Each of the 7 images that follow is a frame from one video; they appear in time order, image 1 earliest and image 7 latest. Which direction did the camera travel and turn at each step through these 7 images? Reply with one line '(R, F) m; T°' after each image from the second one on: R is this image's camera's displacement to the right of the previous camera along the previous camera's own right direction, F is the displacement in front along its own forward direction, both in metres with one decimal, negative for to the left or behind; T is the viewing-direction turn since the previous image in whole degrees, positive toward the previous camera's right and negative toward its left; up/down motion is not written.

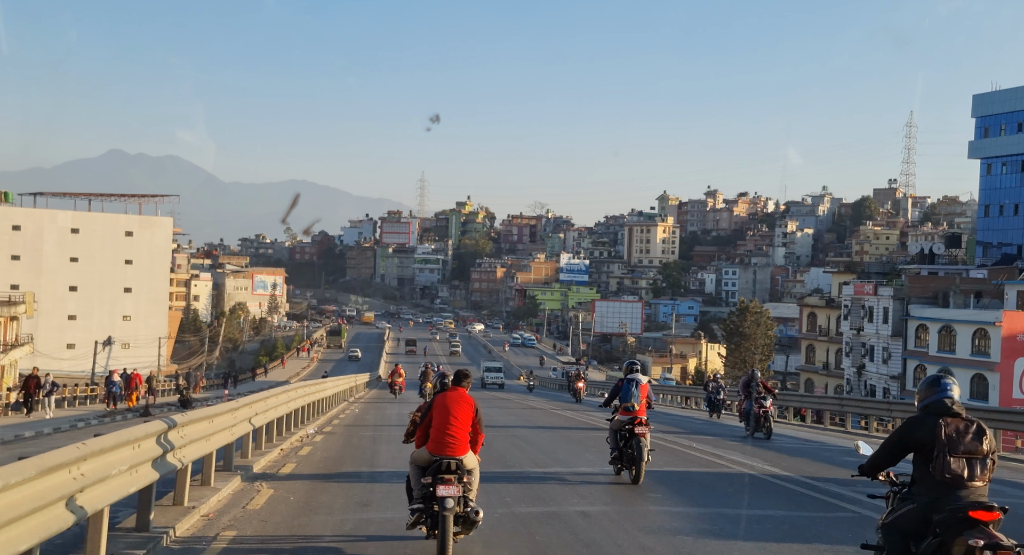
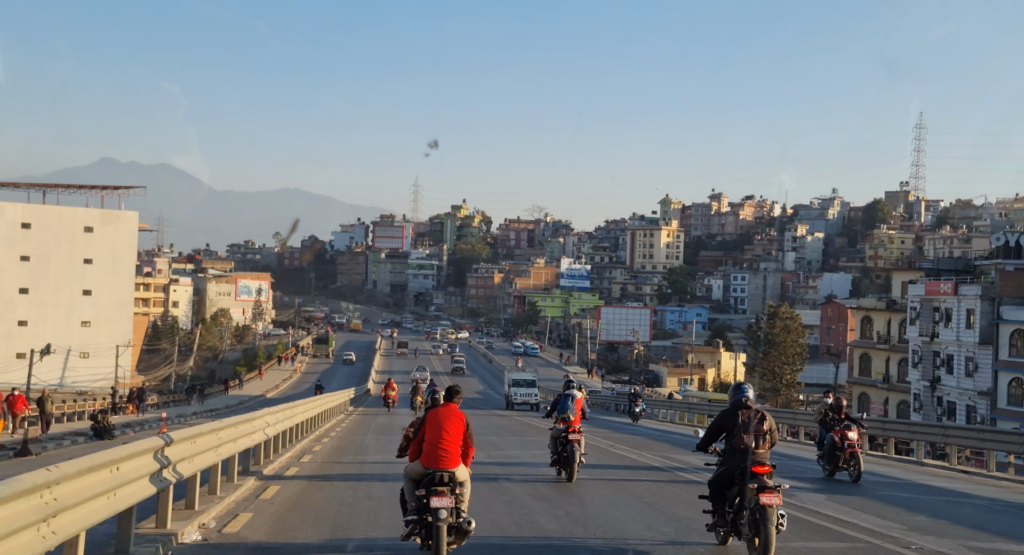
(-0.7, +8.3) m; 0°
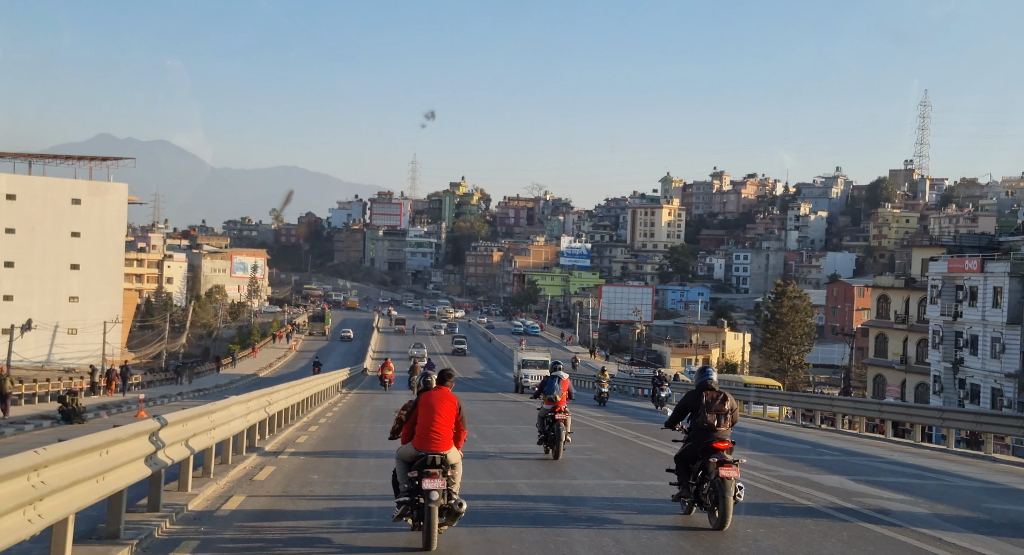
(-0.2, +2.2) m; 0°
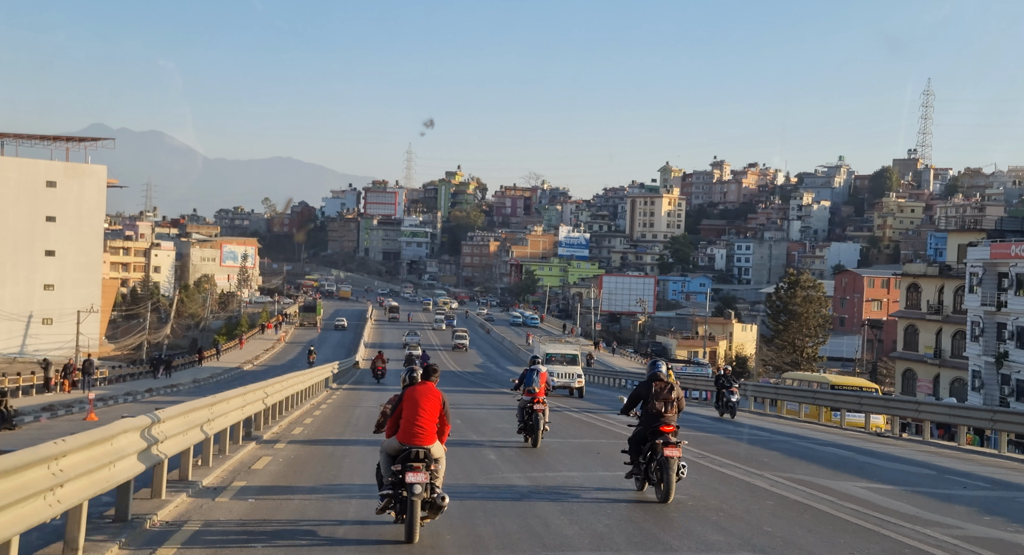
(-0.3, +3.7) m; 0°
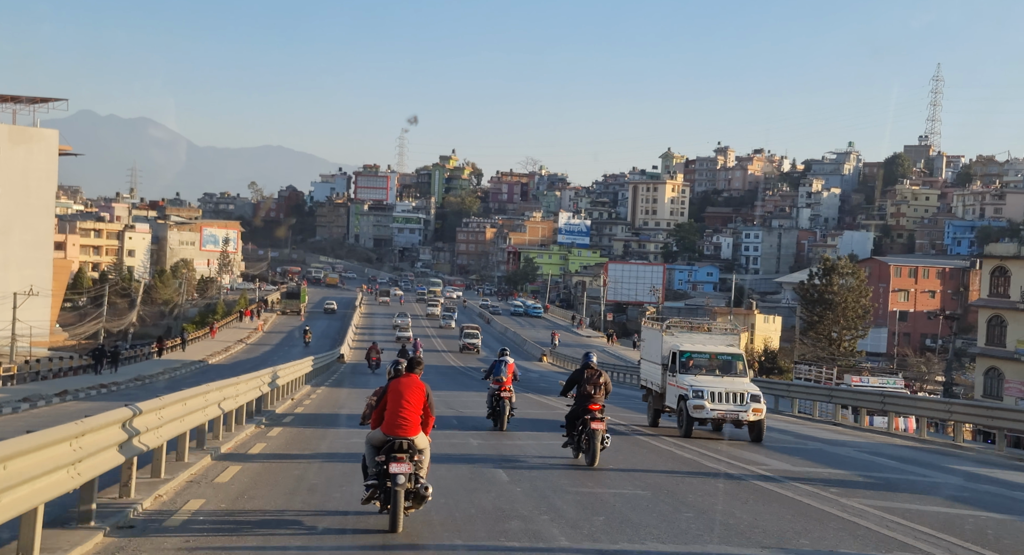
(-0.7, +7.7) m; 0°
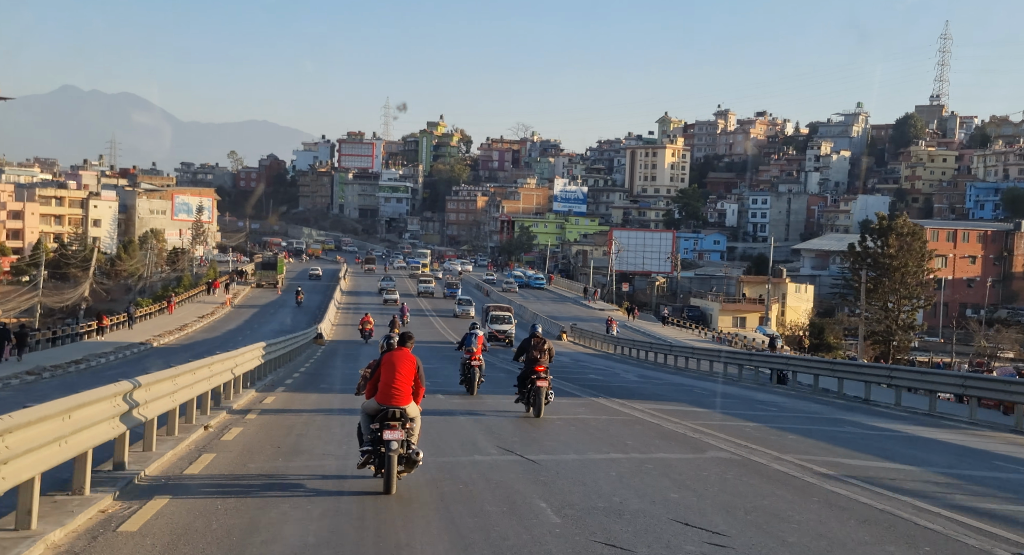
(-0.9, +8.8) m; +1°
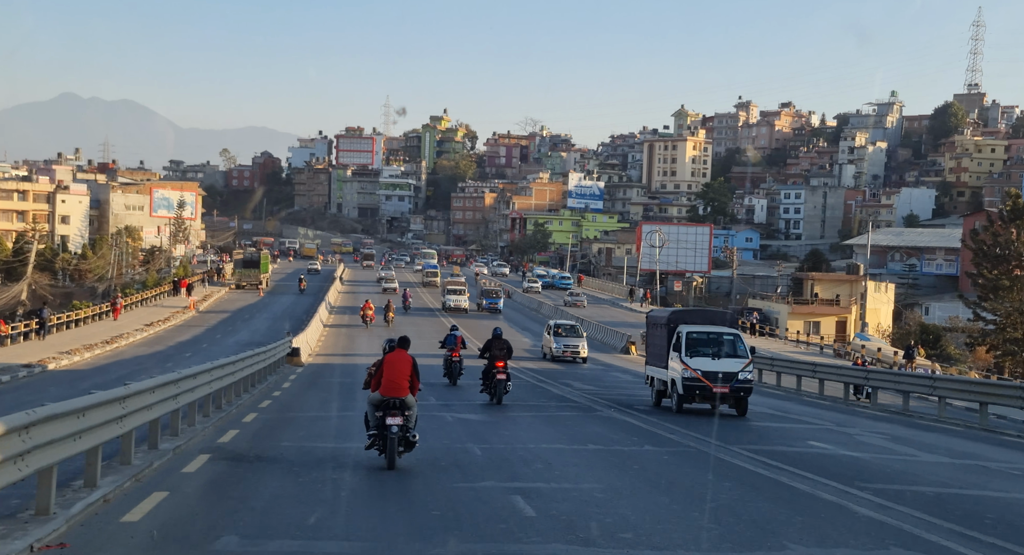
(-1.3, +11.7) m; 0°
